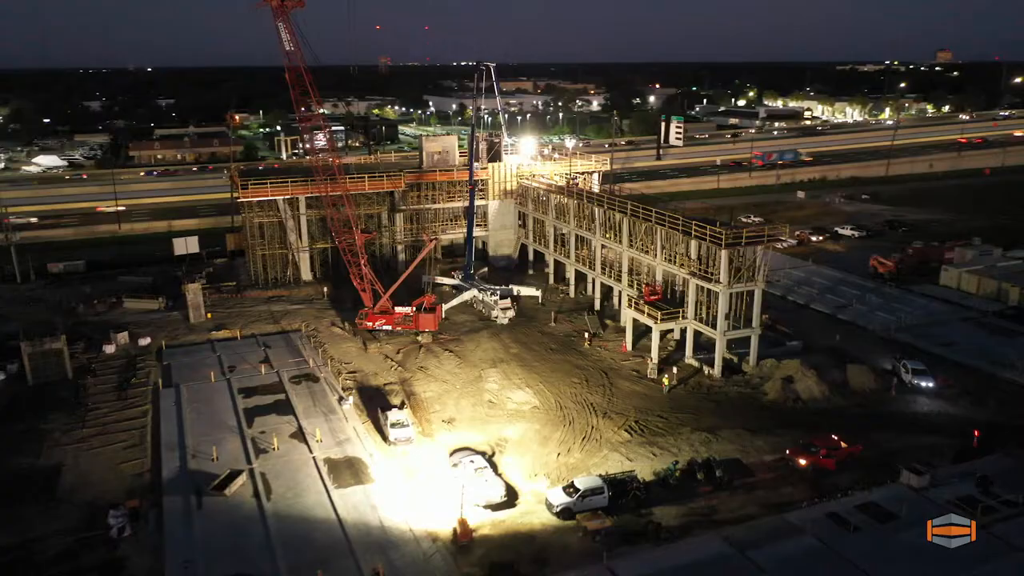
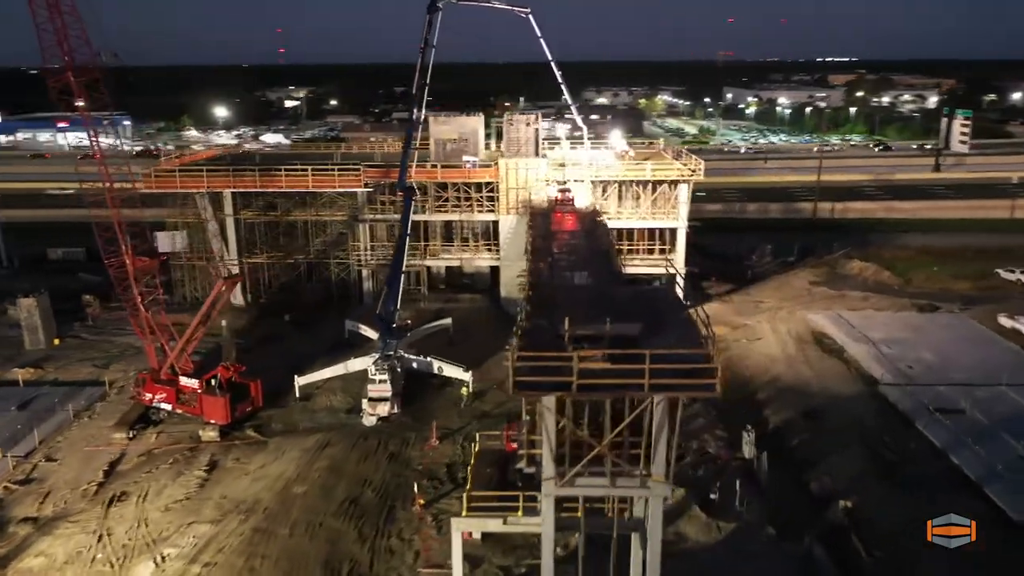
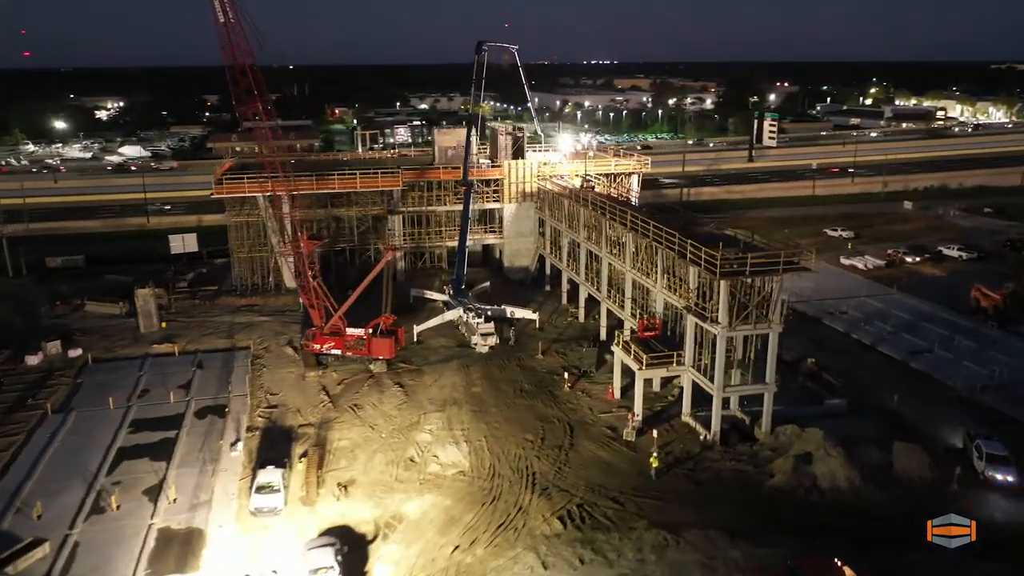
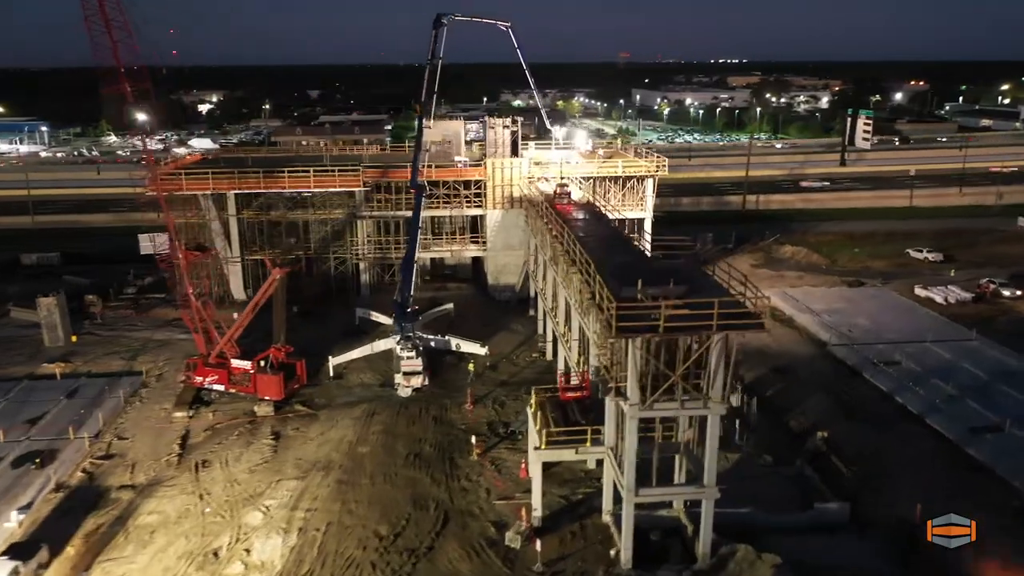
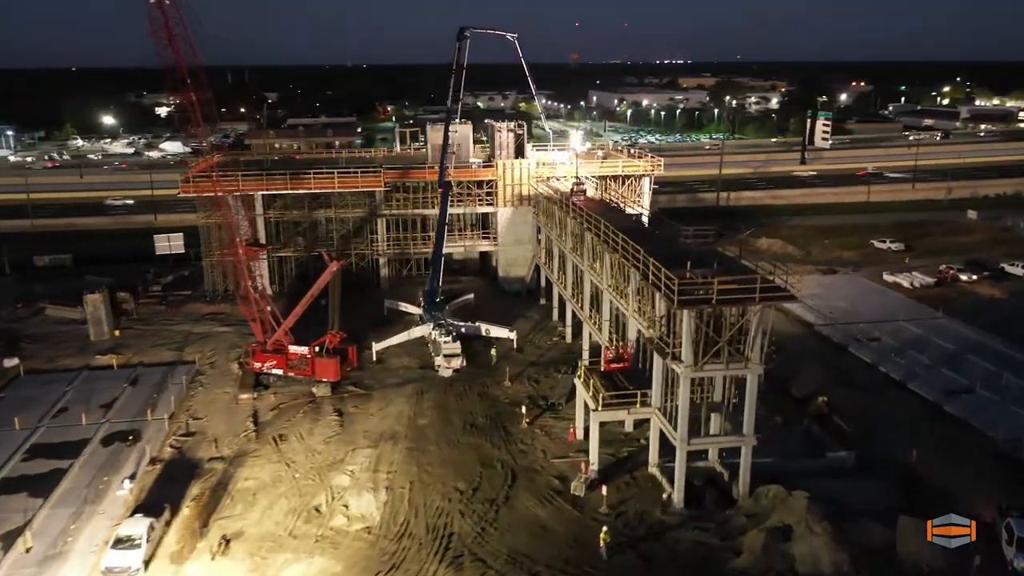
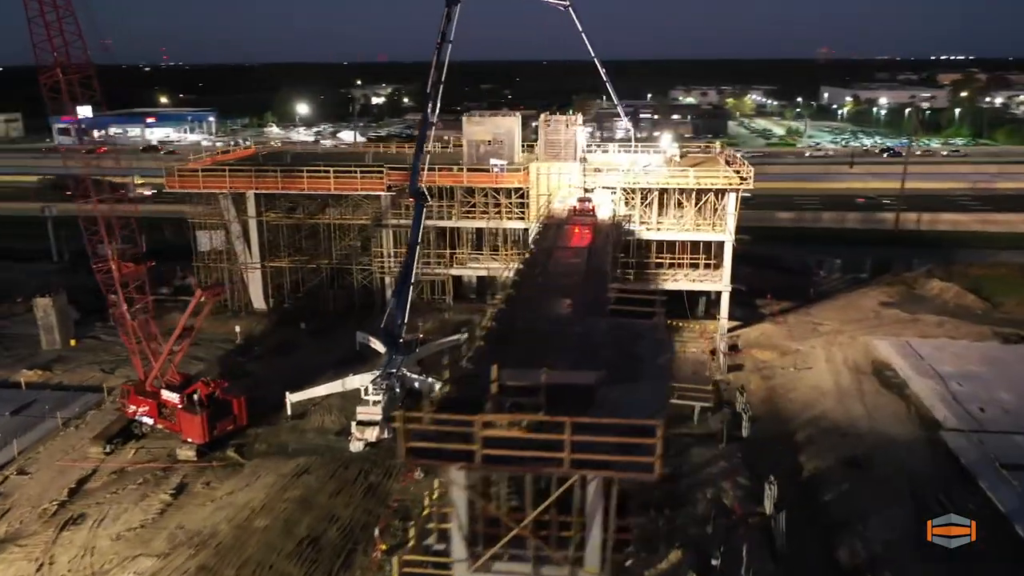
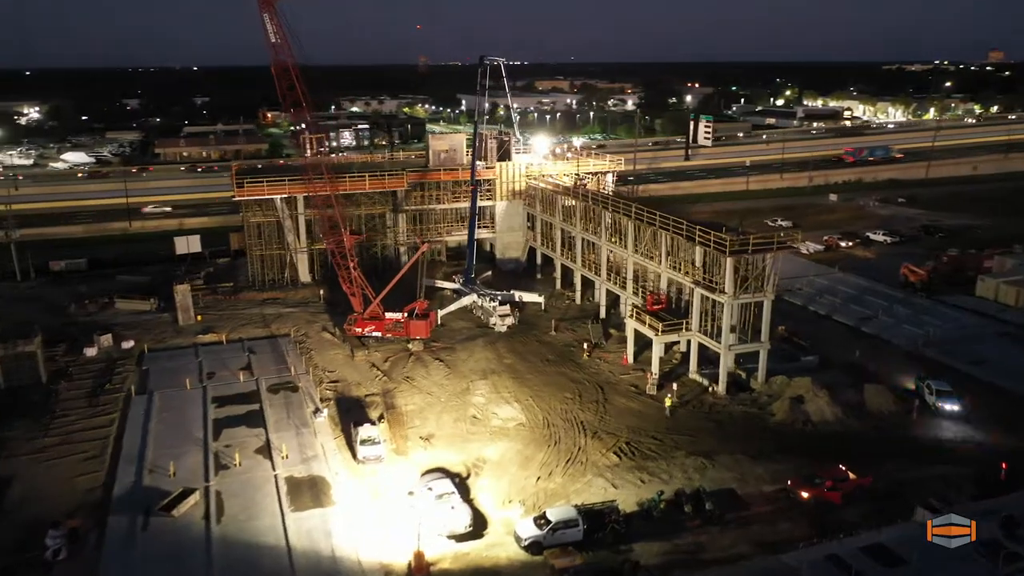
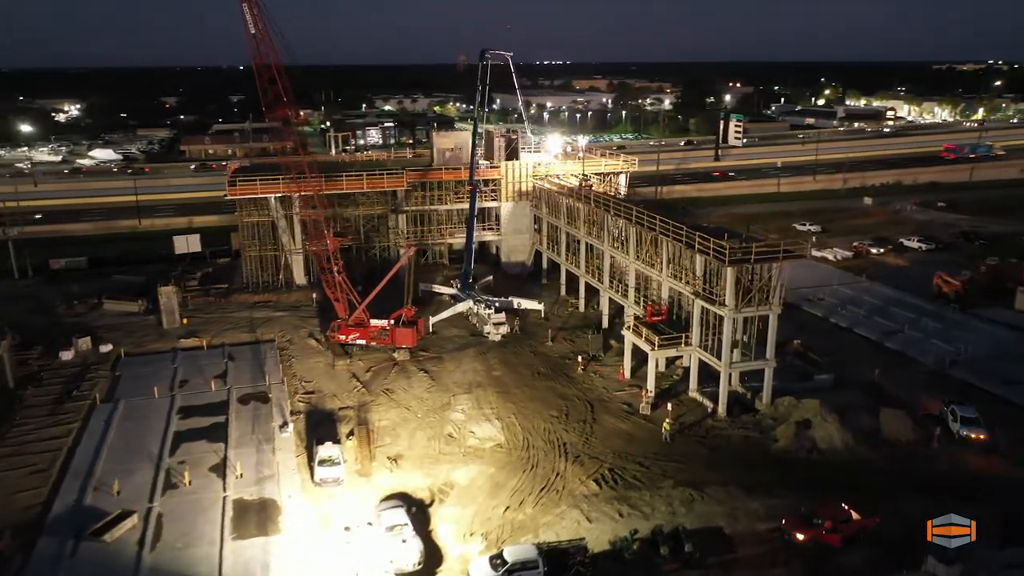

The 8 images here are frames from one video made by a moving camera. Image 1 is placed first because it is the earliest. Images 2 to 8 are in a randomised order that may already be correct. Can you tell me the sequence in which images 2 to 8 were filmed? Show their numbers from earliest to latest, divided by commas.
7, 8, 3, 5, 4, 2, 6
